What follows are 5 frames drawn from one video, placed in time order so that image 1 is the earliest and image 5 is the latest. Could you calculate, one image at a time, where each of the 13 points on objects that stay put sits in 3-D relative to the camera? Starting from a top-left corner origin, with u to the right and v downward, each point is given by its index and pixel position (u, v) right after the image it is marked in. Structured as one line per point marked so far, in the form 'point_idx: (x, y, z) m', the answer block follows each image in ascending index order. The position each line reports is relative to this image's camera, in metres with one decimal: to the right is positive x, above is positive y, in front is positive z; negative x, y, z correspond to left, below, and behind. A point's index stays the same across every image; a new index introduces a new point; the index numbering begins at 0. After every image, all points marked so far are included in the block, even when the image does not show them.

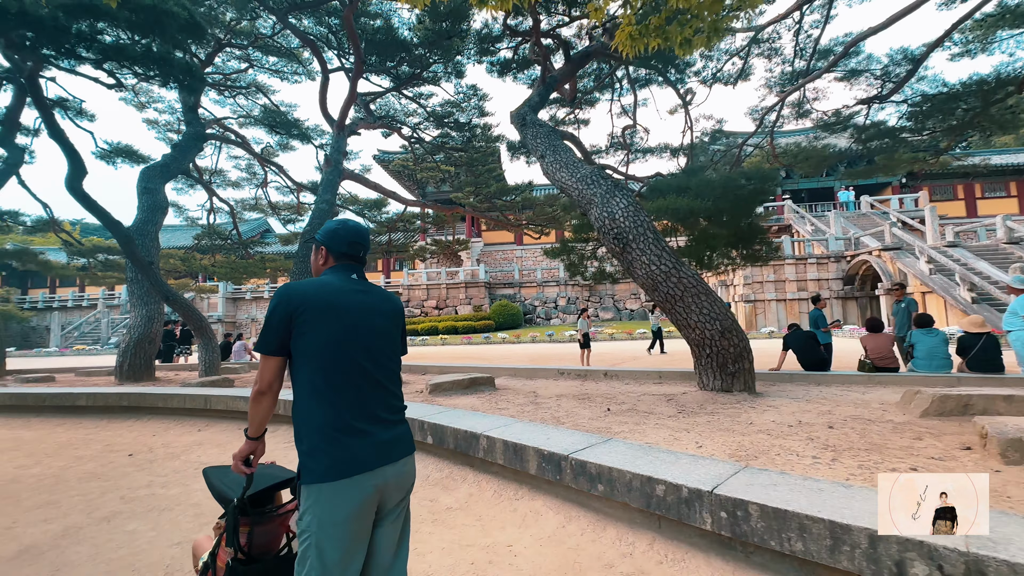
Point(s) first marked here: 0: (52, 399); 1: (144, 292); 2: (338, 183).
0: (-5.7, -1.4, +5.6) m
1: (-6.7, -0.1, +8.2) m
2: (-3.4, +2.1, +8.8) m
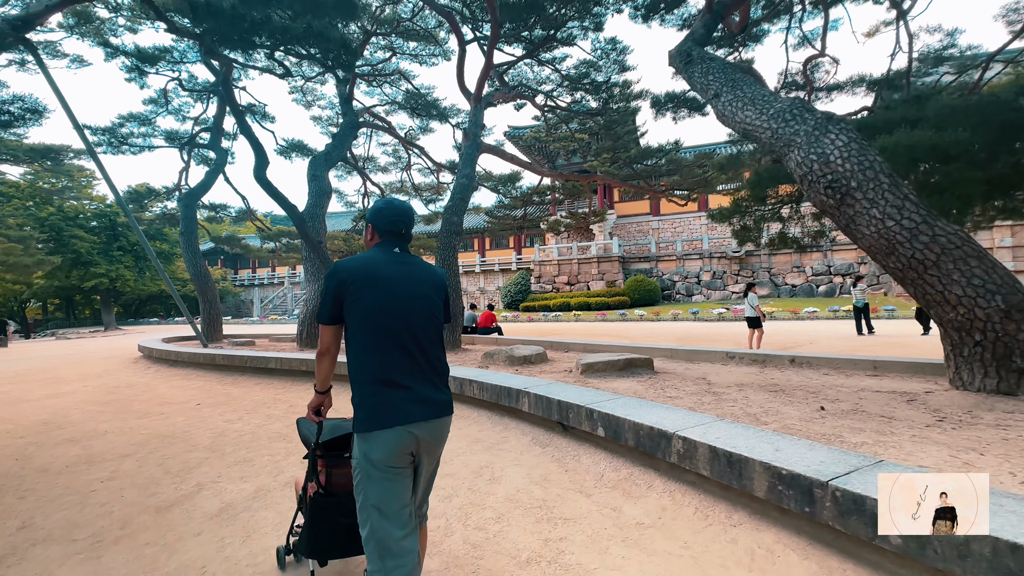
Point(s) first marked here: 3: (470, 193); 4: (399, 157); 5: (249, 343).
0: (-3.8, -1.1, +6.5) m
1: (-4.0, +0.4, +9.1) m
2: (-0.7, +2.5, +8.7) m
3: (-0.8, +1.8, +8.5) m
4: (-3.6, +4.2, +14.4) m
5: (-5.9, -1.2, +10.1) m
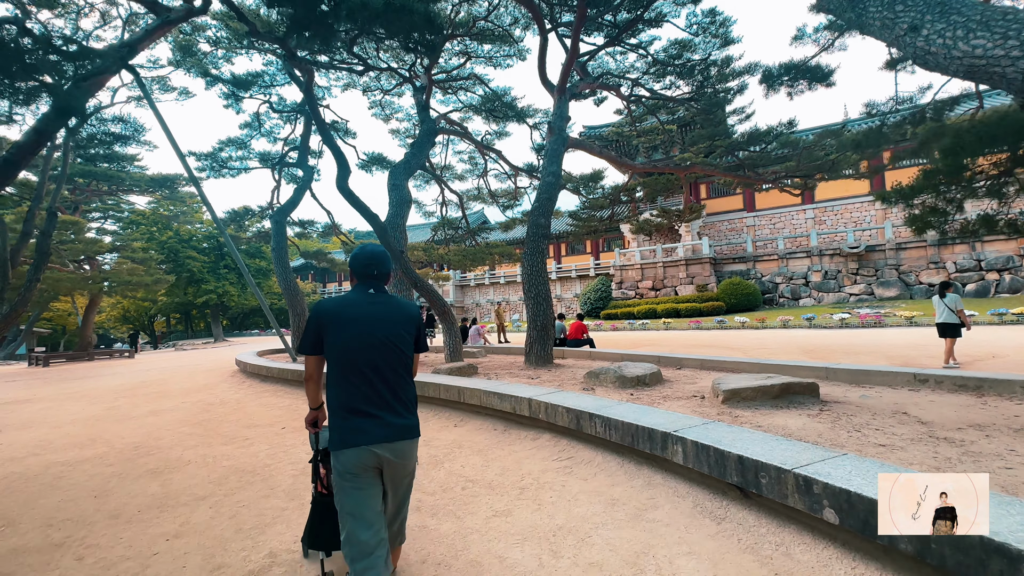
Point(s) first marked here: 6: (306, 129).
0: (-2.4, -1.2, +6.2) m
1: (-2.2, +0.2, +8.8) m
2: (+0.9, +2.4, +8.0) m
3: (+0.8, +1.7, +7.8) m
4: (-1.1, +3.9, +14.1) m
5: (-3.9, -1.5, +10.0) m
6: (-6.0, +4.6, +13.2) m
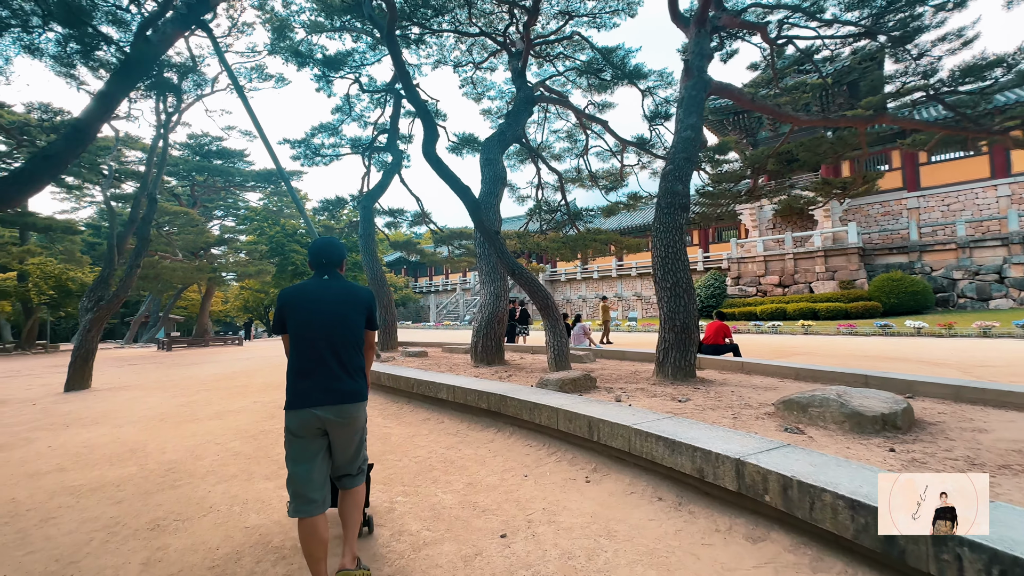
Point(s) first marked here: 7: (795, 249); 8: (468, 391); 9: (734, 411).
0: (-1.0, -1.1, +5.0) m
1: (-0.3, +0.3, +7.5) m
2: (+2.6, +2.5, +6.1) m
3: (+2.4, +1.8, +5.9) m
4: (+1.8, +4.1, +12.5) m
5: (-1.8, -1.3, +9.0) m
6: (-3.2, +4.9, +12.5) m
7: (+10.7, +1.5, +17.1) m
8: (-0.4, -0.9, +4.1) m
9: (+1.8, -1.0, +3.7) m
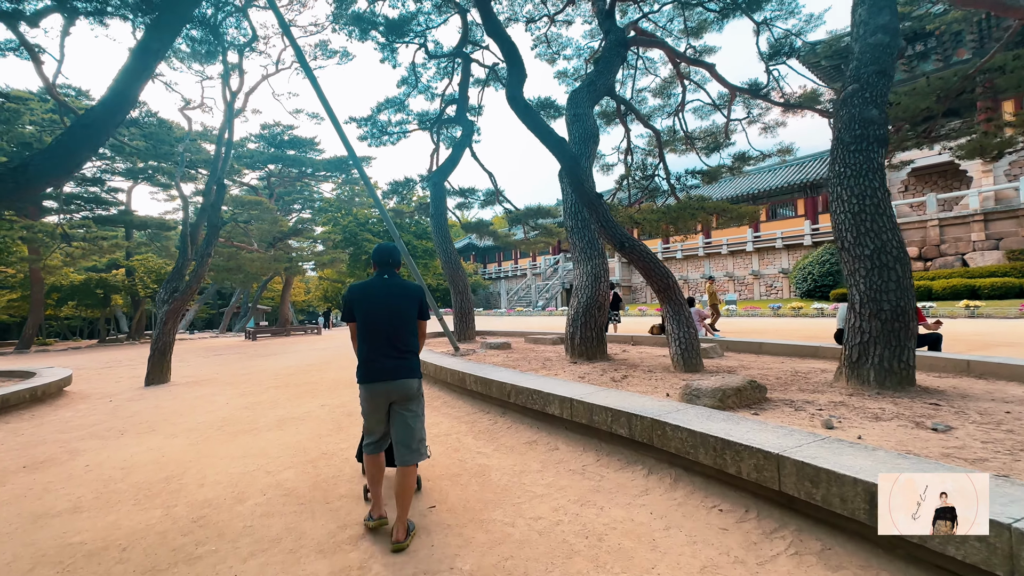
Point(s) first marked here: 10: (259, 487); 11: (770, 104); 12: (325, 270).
0: (+0.1, -0.9, +3.8) m
1: (+1.1, +0.6, +6.2) m
2: (+3.7, +2.8, +4.2) m
3: (+3.5, +2.1, +4.1) m
4: (+3.7, +4.6, +10.7) m
5: (-0.1, -1.0, +7.9) m
6: (-1.2, +5.3, +11.4) m
7: (+13.4, +2.3, +14.1) m
8: (+0.5, -0.8, +2.9) m
9: (+2.6, -0.8, +2.1) m
10: (-1.6, -1.2, +2.8) m
11: (+5.8, +4.1, +10.1) m
12: (-8.3, +0.8, +19.9) m
